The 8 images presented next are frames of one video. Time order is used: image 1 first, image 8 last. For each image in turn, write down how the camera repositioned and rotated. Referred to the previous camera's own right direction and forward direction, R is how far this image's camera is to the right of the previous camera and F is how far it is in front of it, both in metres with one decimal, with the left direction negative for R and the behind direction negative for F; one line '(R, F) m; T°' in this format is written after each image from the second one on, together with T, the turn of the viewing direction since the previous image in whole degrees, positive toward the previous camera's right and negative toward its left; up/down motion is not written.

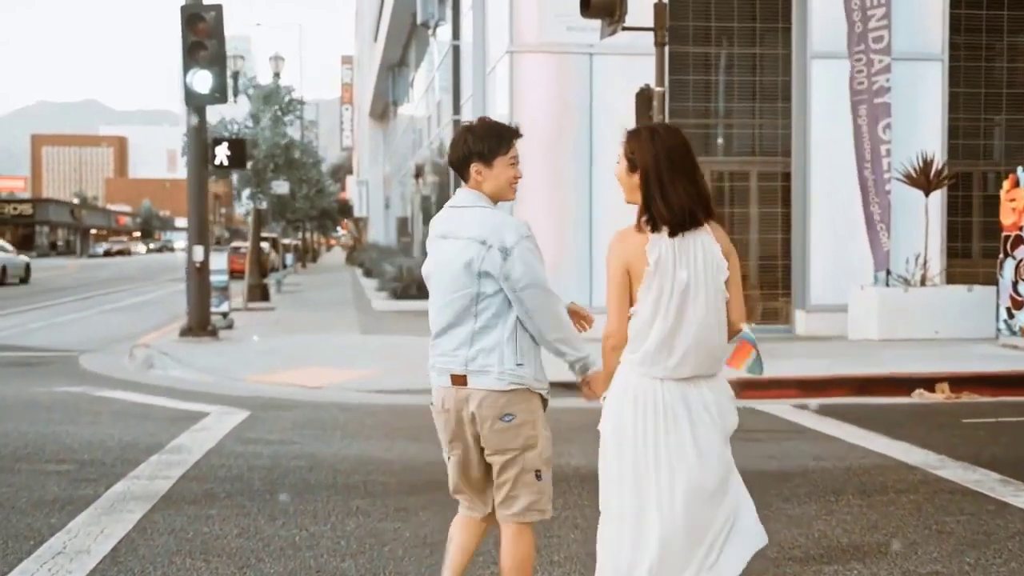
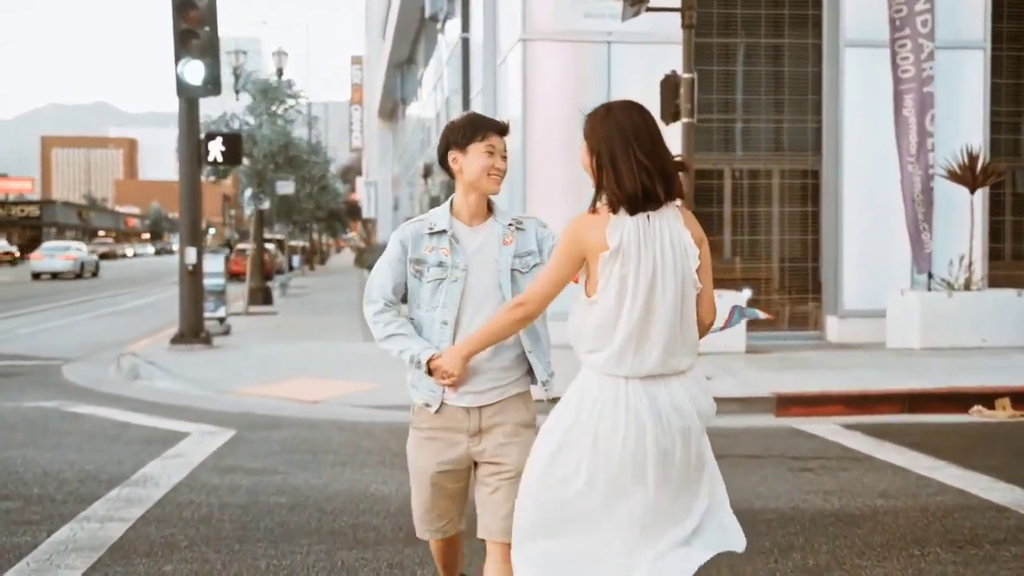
(0.0, +1.1) m; 0°
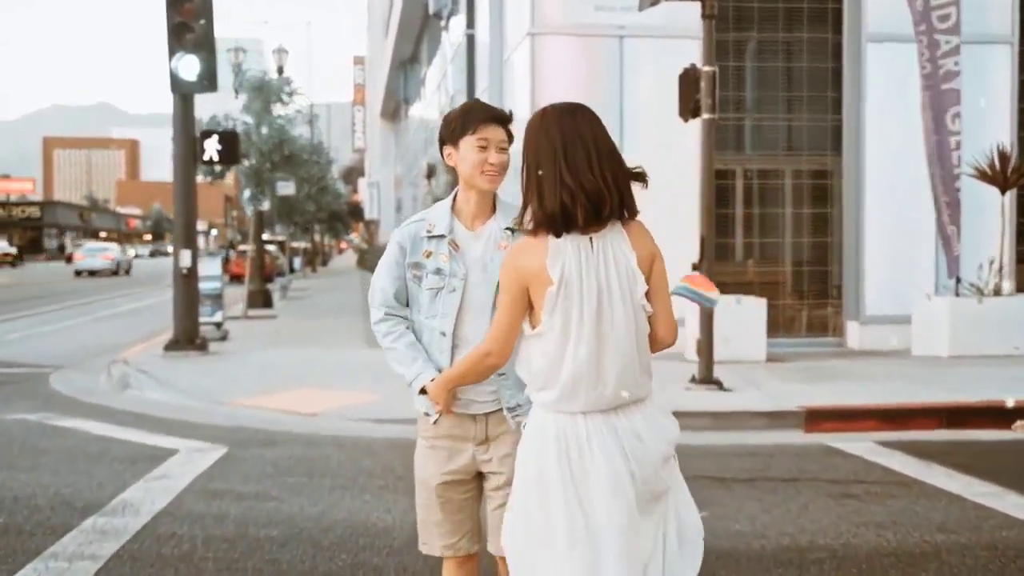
(-0.1, +0.6) m; 0°
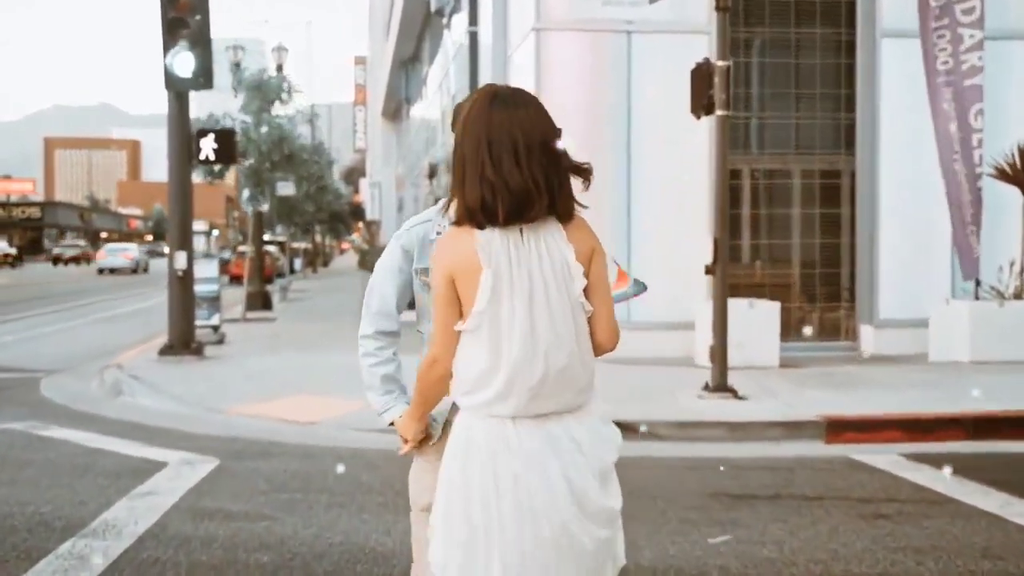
(0.0, +0.4) m; 0°
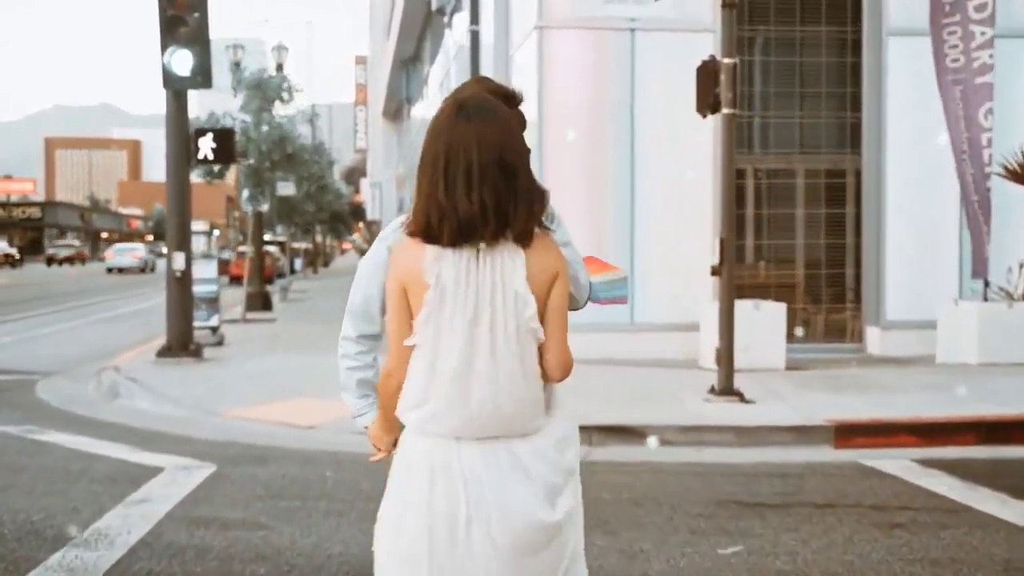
(0.0, +0.2) m; 0°
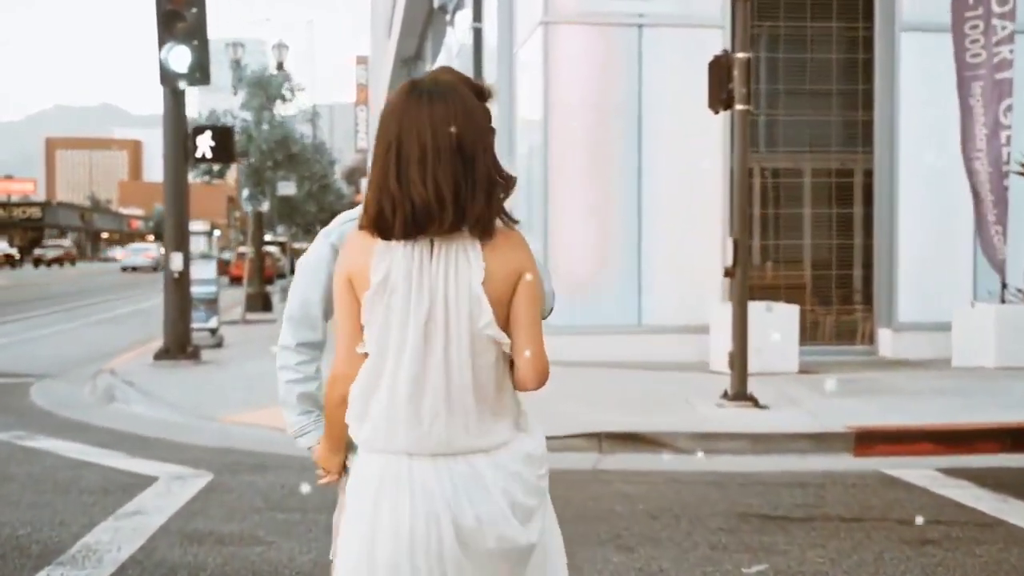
(0.0, +0.3) m; 0°
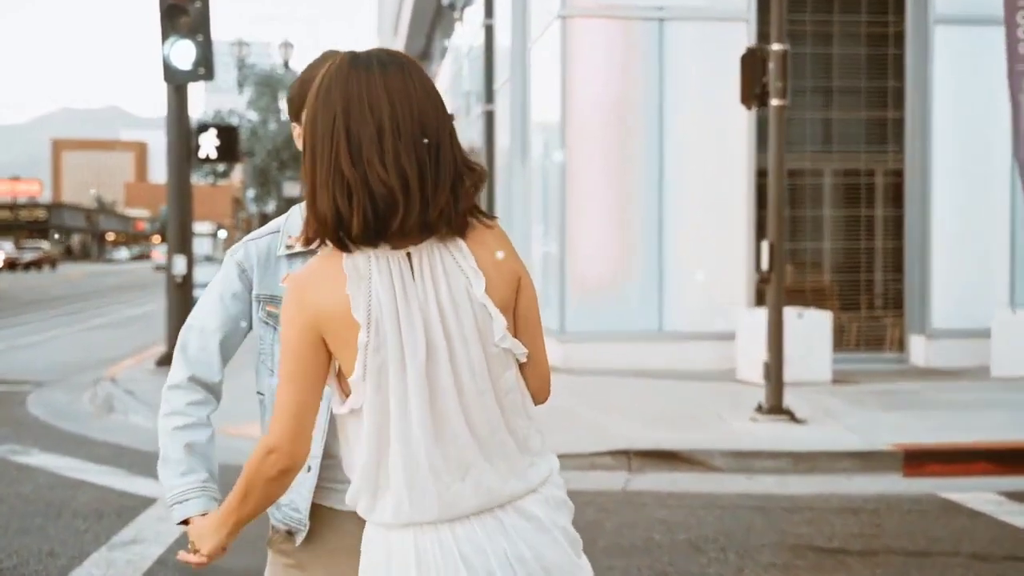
(-0.1, +0.6) m; 0°
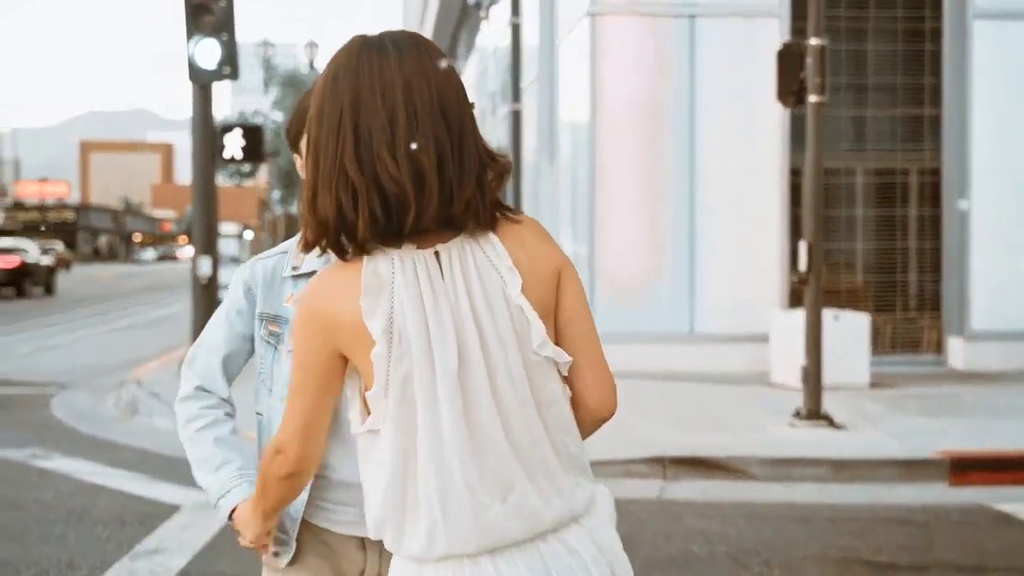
(0.0, +0.2) m; -1°
